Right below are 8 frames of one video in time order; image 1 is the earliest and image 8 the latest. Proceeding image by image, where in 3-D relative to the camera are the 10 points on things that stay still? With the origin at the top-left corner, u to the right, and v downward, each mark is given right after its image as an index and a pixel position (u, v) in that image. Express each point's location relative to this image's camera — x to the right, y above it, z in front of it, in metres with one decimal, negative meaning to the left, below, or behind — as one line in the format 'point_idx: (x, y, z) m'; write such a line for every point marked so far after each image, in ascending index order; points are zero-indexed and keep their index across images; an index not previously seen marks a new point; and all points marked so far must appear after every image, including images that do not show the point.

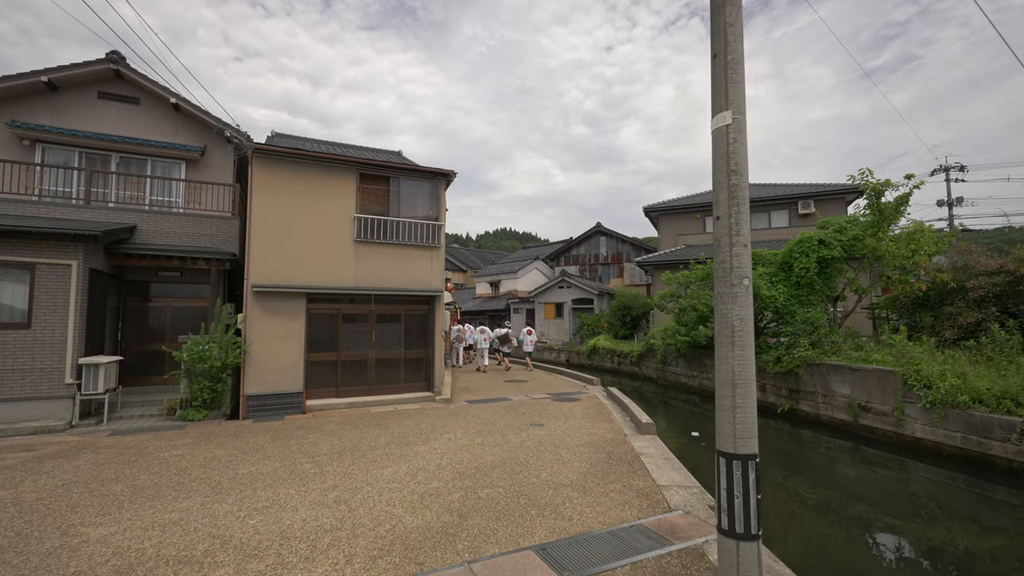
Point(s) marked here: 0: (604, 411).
0: (+1.8, -2.5, +9.0) m
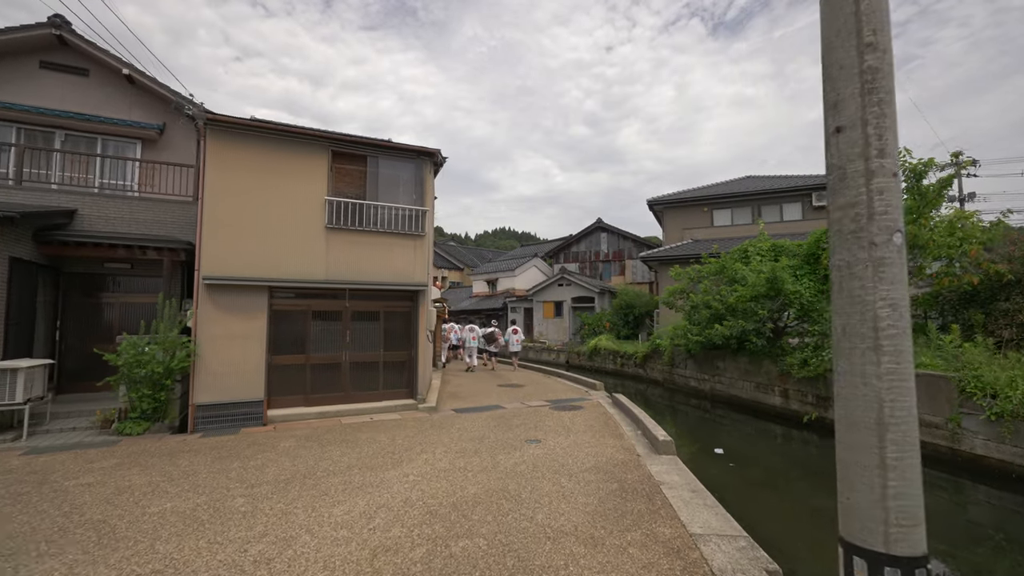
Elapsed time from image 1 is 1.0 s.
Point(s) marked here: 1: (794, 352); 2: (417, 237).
0: (+1.7, -2.3, +7.8) m
1: (+6.4, -1.5, +10.3) m
2: (-2.0, +1.1, +9.6) m
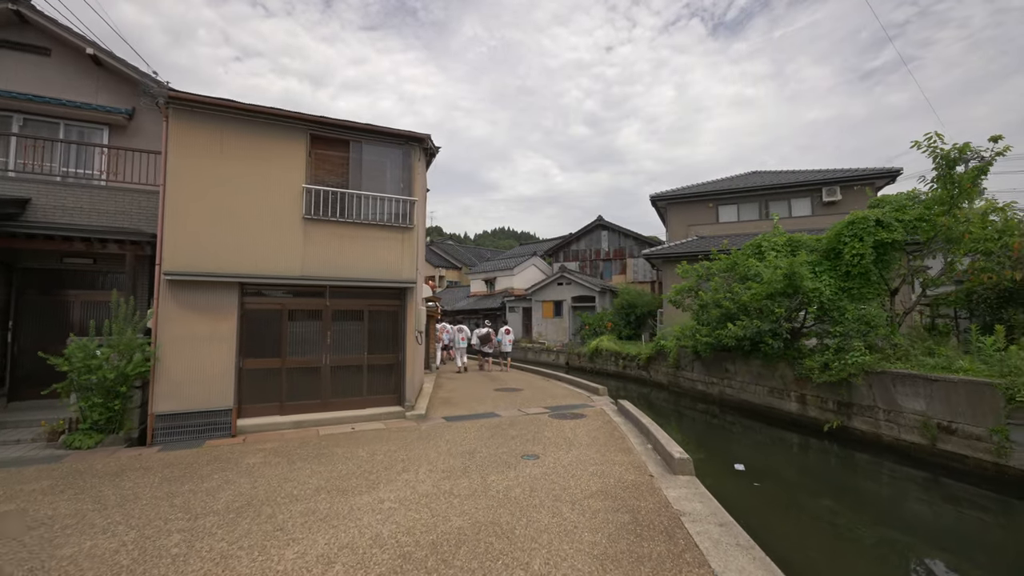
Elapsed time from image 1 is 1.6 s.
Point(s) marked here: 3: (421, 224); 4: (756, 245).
0: (+1.6, -2.3, +7.1) m
1: (+6.4, -1.4, +9.6) m
2: (-2.1, +1.1, +8.8) m
3: (-2.0, +1.4, +10.2) m
4: (+6.0, +1.1, +11.1) m
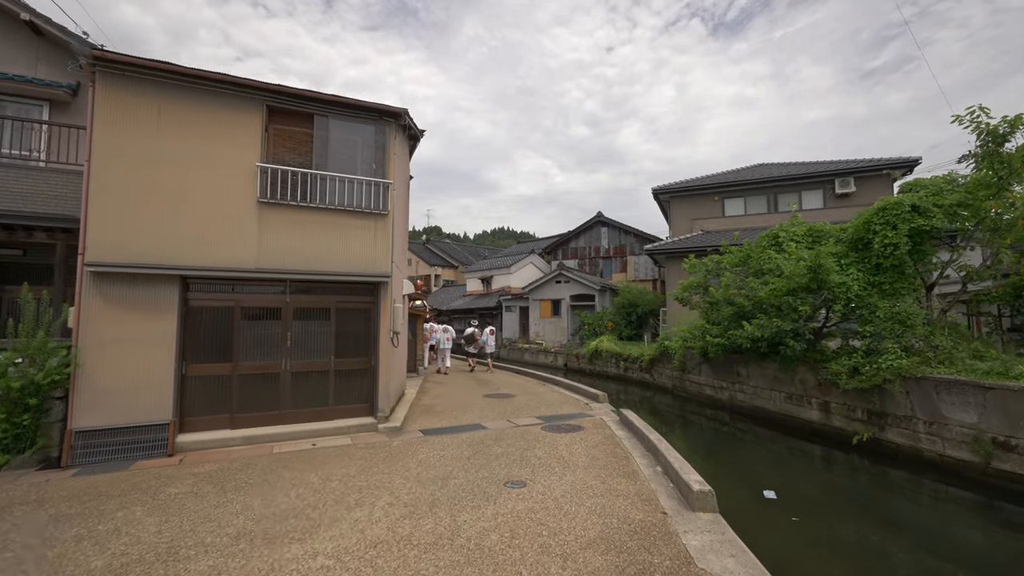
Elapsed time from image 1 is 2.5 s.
0: (+1.4, -2.2, +6.0) m
1: (+6.2, -1.3, +8.5) m
2: (-2.3, +1.2, +7.8) m
3: (-2.3, +1.5, +9.1) m
4: (+5.8, +1.2, +10.1) m
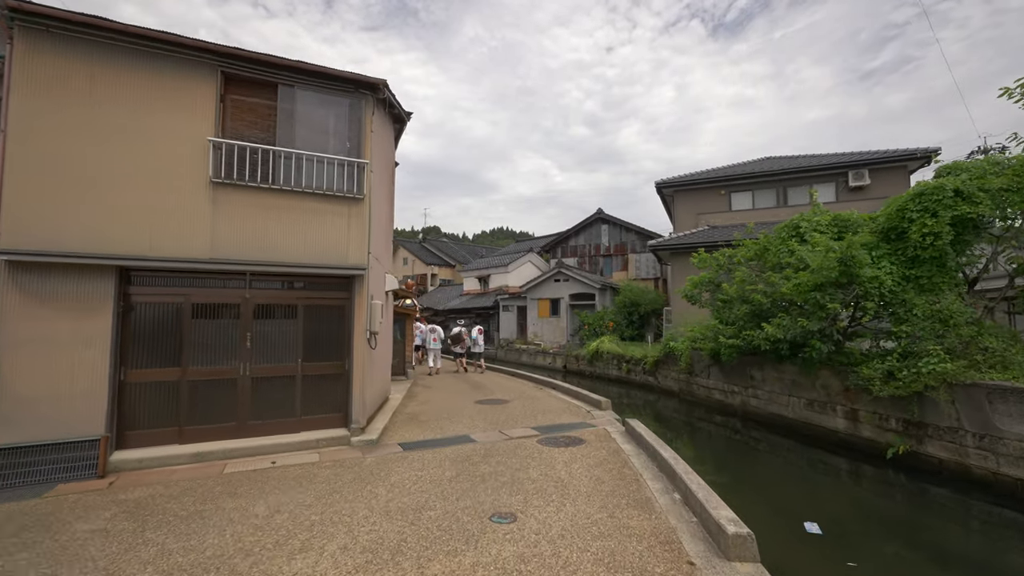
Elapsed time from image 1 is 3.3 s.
0: (+1.3, -2.1, +5.1) m
1: (+6.0, -1.2, +7.6) m
2: (-2.4, +1.3, +6.9) m
3: (-2.4, +1.6, +8.2) m
4: (+5.7, +1.2, +9.2) m
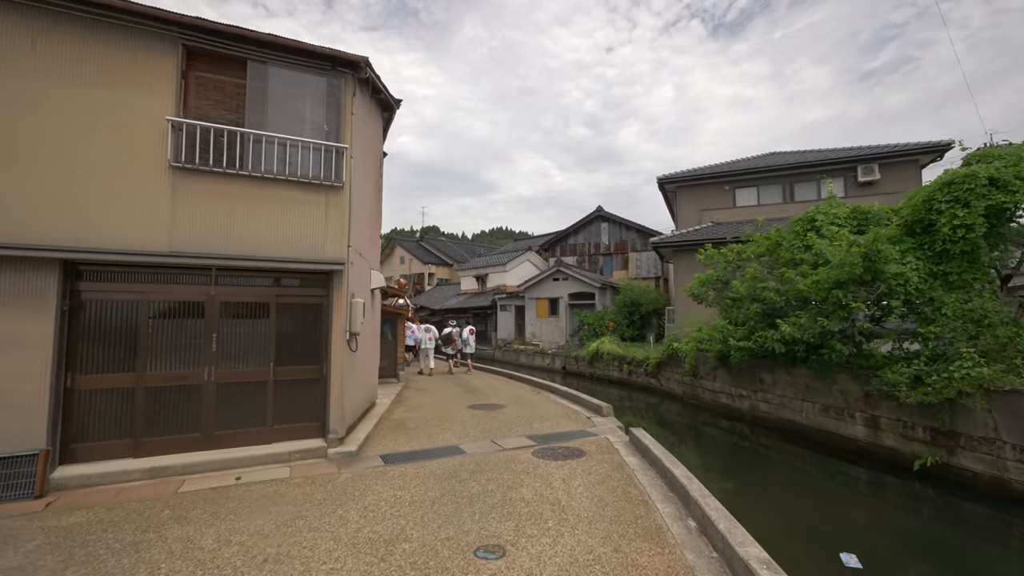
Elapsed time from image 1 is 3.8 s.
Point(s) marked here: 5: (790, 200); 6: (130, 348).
0: (+1.2, -2.0, +4.5) m
1: (+5.9, -1.2, +7.0) m
2: (-2.5, +1.3, +6.3) m
3: (-2.5, +1.6, +7.6) m
4: (+5.6, +1.3, +8.6) m
5: (+10.6, +3.4, +17.4) m
6: (-4.5, -0.7, +5.4) m
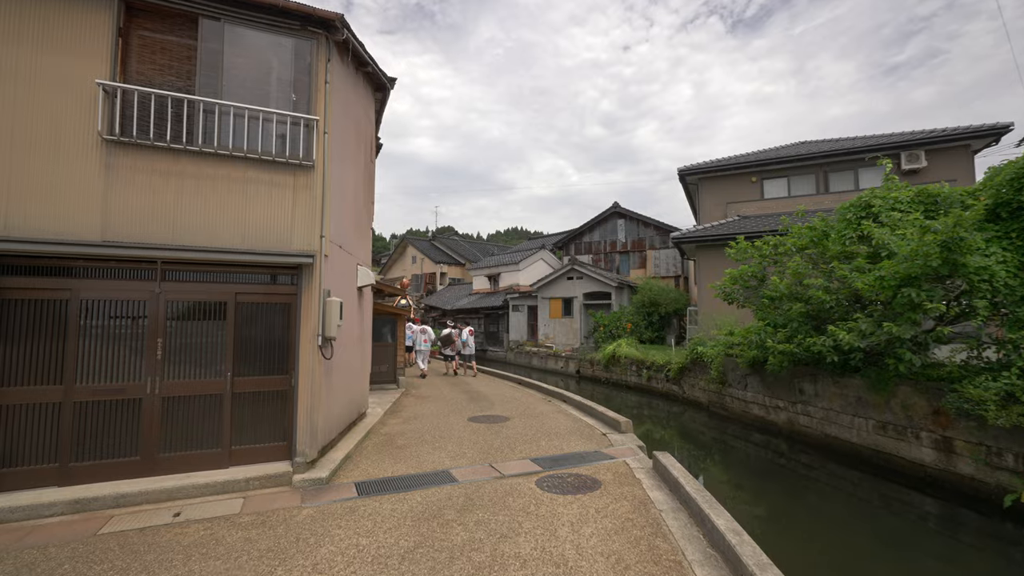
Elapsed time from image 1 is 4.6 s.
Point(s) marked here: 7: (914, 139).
0: (+1.2, -2.0, +3.5) m
1: (+6.0, -1.1, +5.8) m
2: (-2.5, +1.4, +5.3) m
3: (-2.4, +1.7, +6.7) m
4: (+5.6, +1.3, +7.4) m
5: (+11.0, +3.4, +16.1) m
6: (-4.5, -0.7, +4.5) m
7: (+13.0, +4.8, +14.7) m
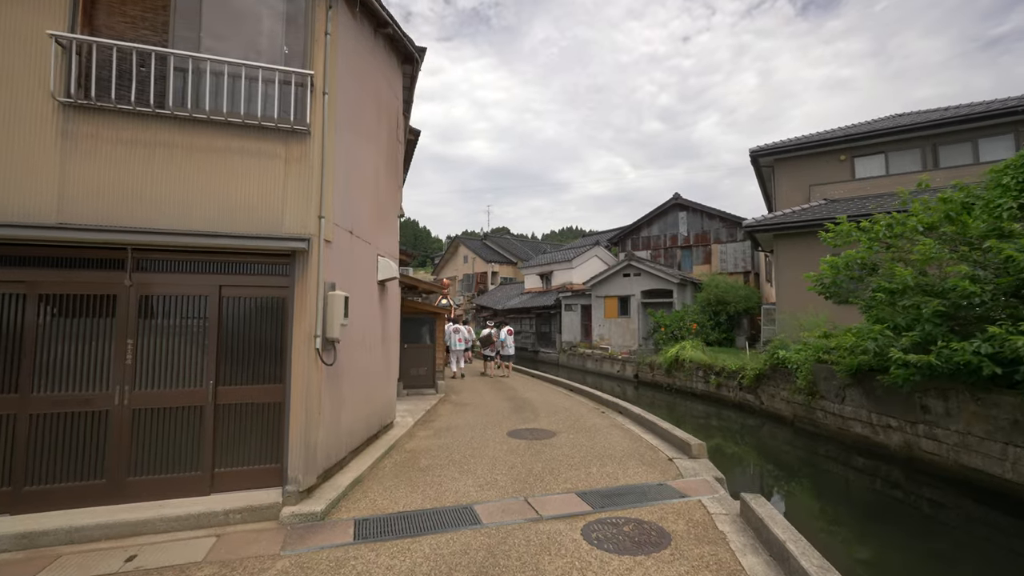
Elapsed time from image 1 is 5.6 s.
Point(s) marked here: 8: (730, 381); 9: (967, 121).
0: (+1.3, -1.9, +2.2) m
1: (+6.3, -1.0, +3.9) m
2: (-2.1, +1.5, +4.5) m
3: (-1.9, +1.8, +5.8) m
4: (+6.2, +1.5, +5.5) m
5: (+12.5, +3.6, +13.5) m
6: (-4.3, -0.6, +3.9) m
7: (+14.4, +5.0, +11.9) m
8: (+6.2, -2.6, +12.9) m
9: (+12.8, +4.7, +12.8) m
